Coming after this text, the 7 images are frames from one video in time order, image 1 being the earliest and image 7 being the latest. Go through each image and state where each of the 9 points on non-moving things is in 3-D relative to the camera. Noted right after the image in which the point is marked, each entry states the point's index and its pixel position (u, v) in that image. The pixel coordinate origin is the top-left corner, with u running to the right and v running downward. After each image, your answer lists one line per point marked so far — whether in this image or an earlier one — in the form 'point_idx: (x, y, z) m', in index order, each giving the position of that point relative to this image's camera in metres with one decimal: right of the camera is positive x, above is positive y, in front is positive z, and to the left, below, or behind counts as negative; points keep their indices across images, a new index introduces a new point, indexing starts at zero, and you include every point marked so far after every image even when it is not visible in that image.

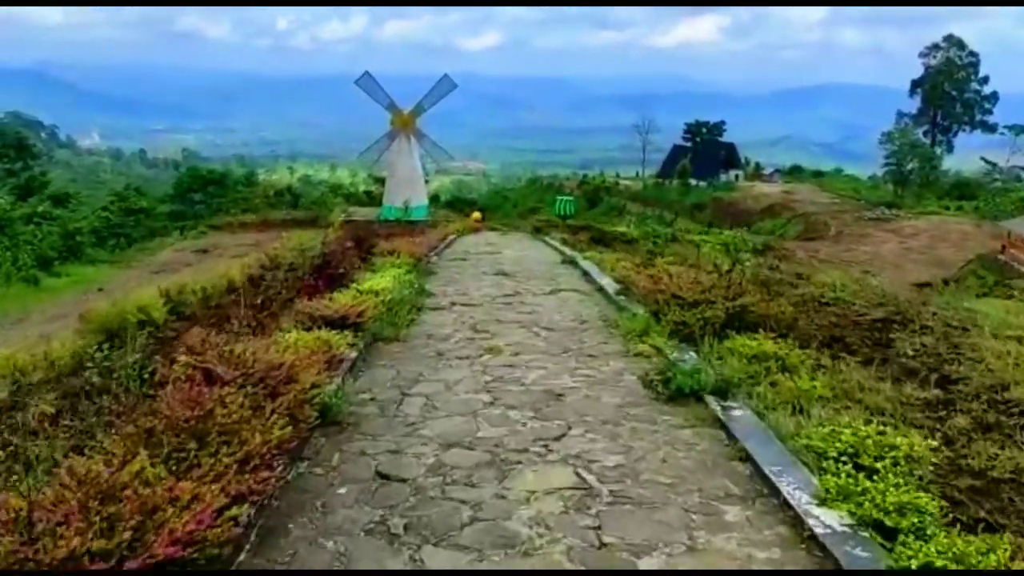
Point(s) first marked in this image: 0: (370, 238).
0: (-2.9, +0.8, +18.0) m
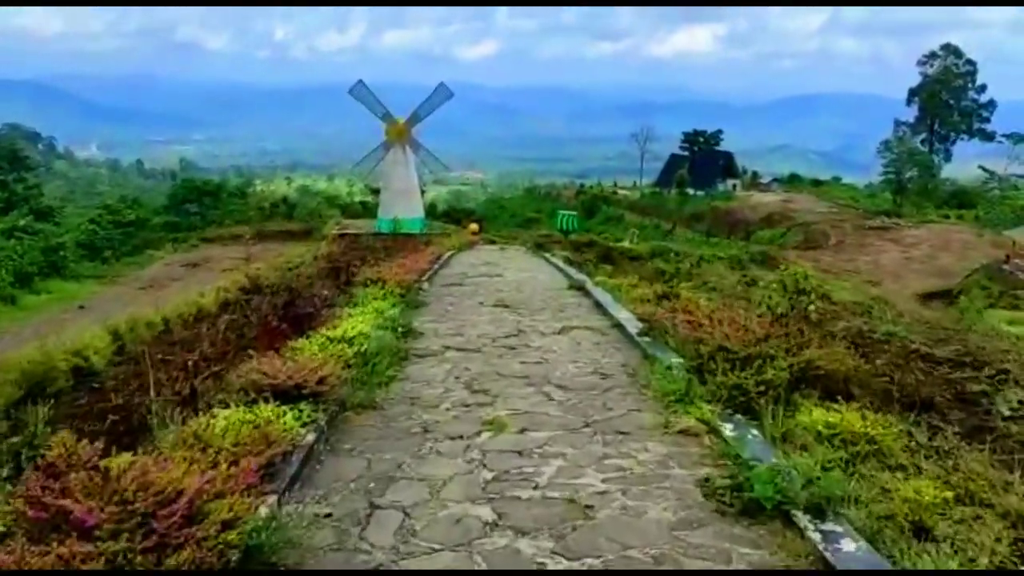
0: (-2.9, +0.4, +16.7) m
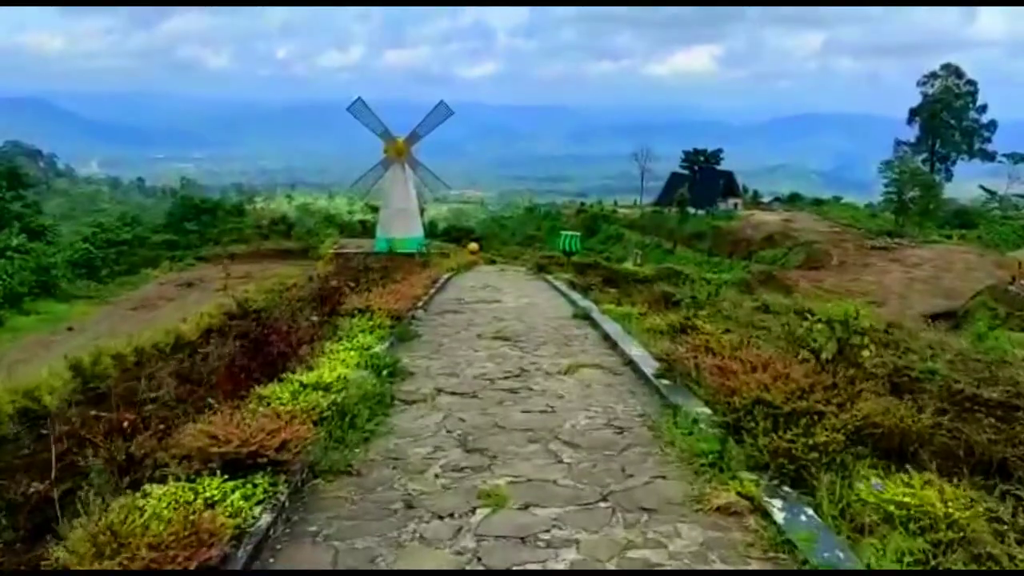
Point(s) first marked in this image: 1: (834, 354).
0: (-2.8, 0.0, +15.9) m
1: (+2.1, -0.4, +5.9) m
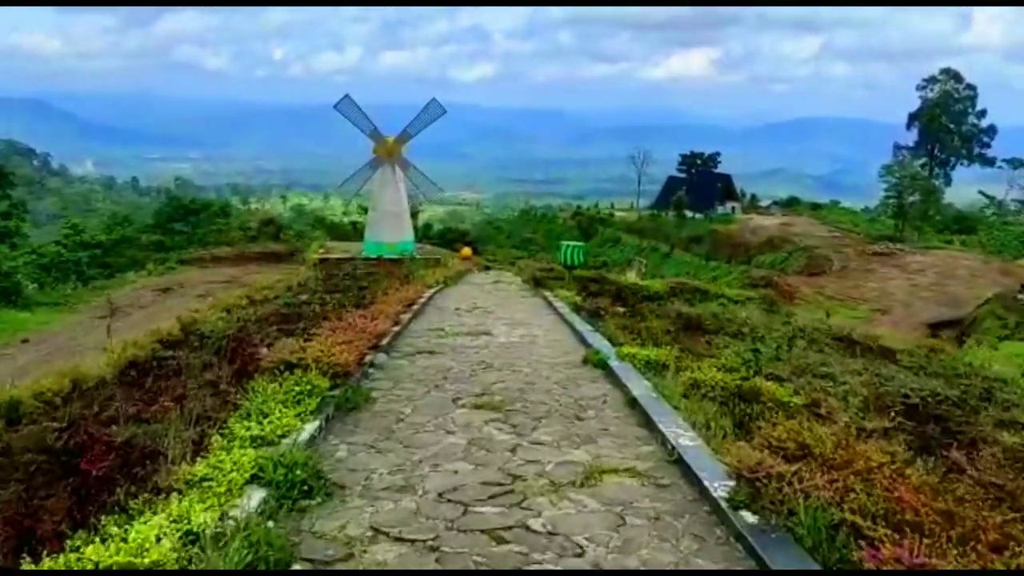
0: (-2.9, -0.3, +13.6) m
1: (+2.0, -0.7, +3.6) m
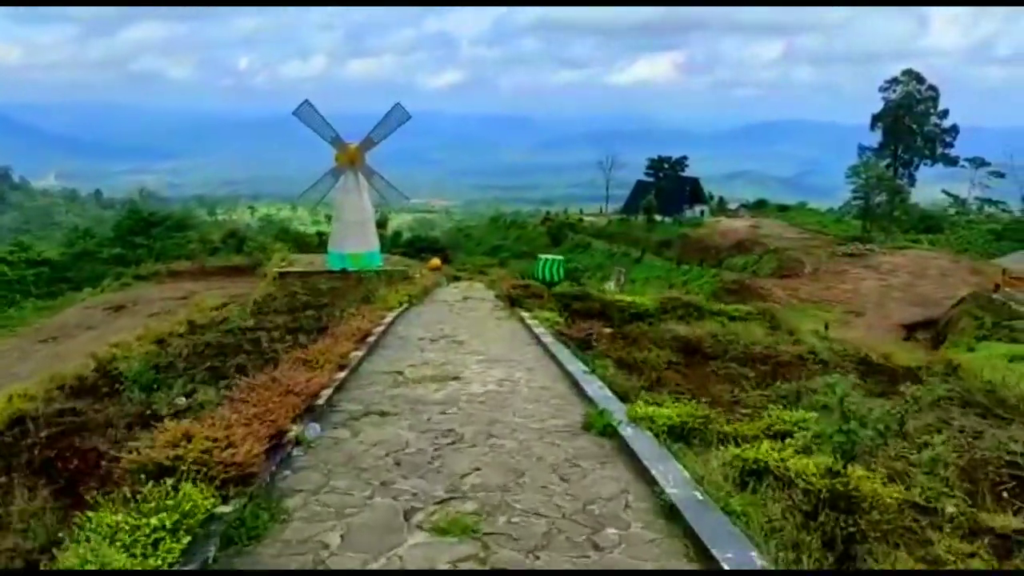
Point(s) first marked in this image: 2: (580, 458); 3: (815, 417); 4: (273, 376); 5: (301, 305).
0: (-3.3, -0.7, +11.5) m
1: (+2.0, -0.9, +1.7) m
2: (+0.3, -0.9, +4.9) m
3: (+2.0, -0.8, +5.9) m
4: (-1.9, -0.6, +7.0) m
5: (-4.0, -0.3, +17.3) m
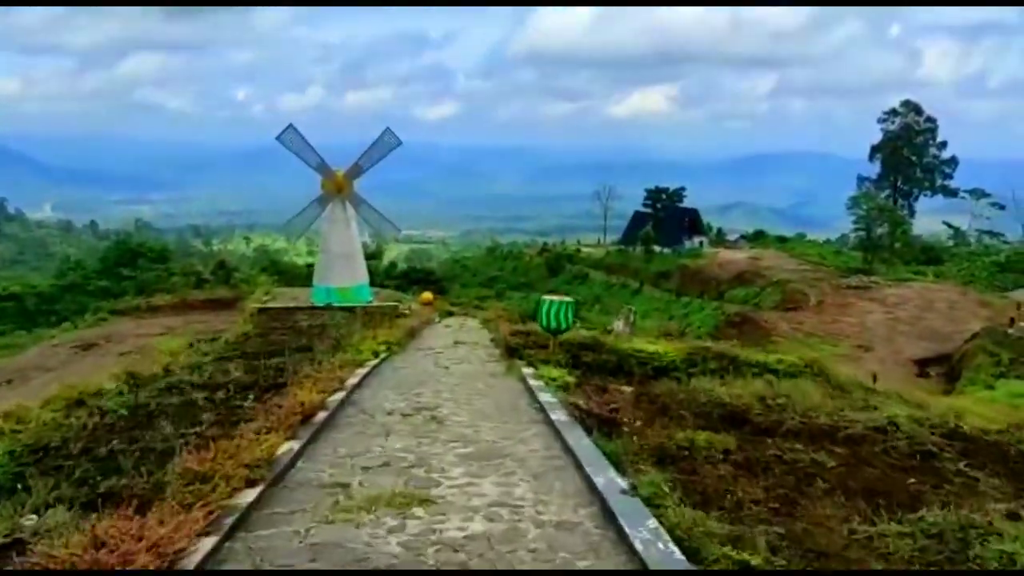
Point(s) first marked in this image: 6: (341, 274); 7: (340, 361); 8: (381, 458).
0: (-3.3, -1.2, +8.8) m
1: (+2.0, -1.1, -1.0) m
2: (+0.3, -1.3, +2.2) m
3: (+2.0, -1.2, +3.1) m
4: (-1.9, -1.0, +4.2) m
5: (-4.0, -1.1, +14.6) m
6: (-3.9, +0.1, +18.9) m
7: (-2.5, -1.0, +11.9) m
8: (-0.9, -1.1, +6.2) m
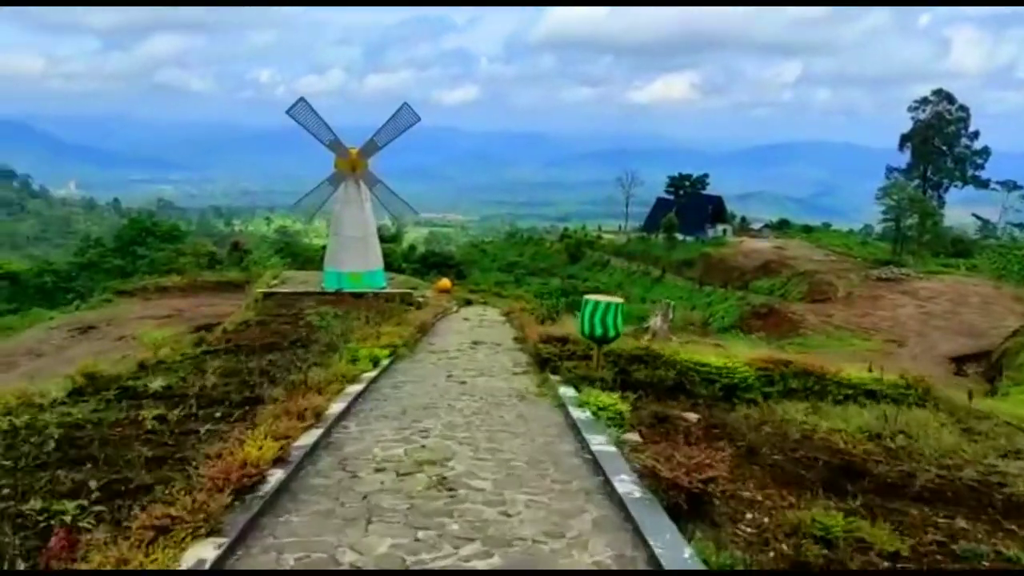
0: (-3.0, -1.2, +6.2) m
1: (+2.1, -1.4, -3.7) m
2: (+0.5, -1.4, -0.4) m
3: (+2.1, -1.3, +0.5) m
4: (-1.7, -1.1, +1.6) m
5: (-3.6, -0.9, +12.0) m
6: (-3.4, +0.3, +16.3) m
7: (-2.1, -0.9, +9.3) m
8: (-0.7, -1.2, +3.6) m
